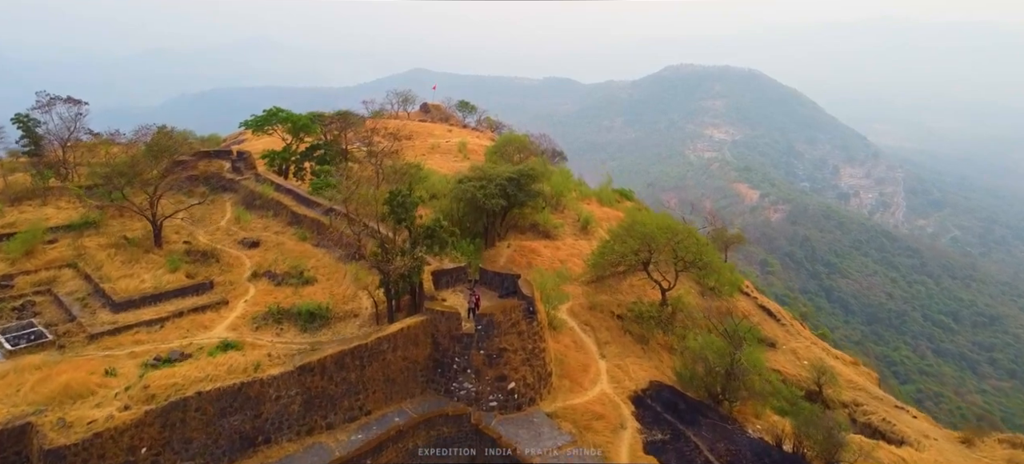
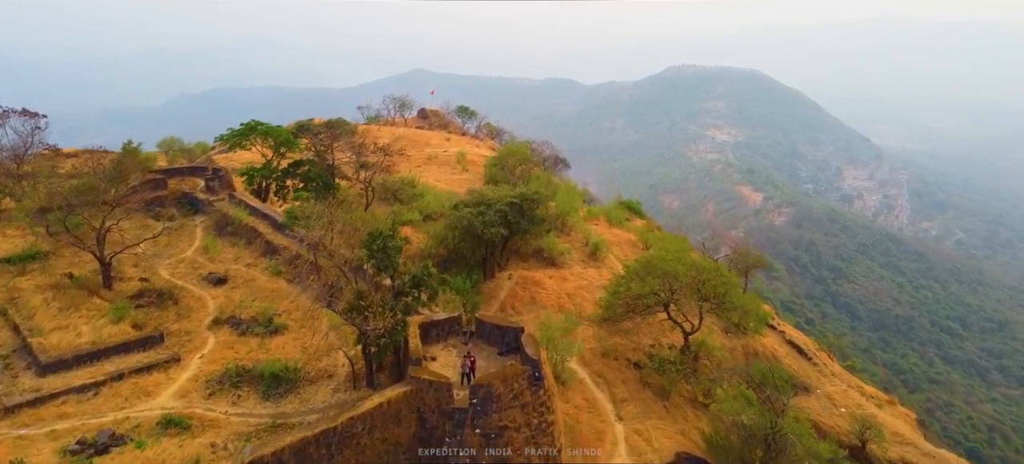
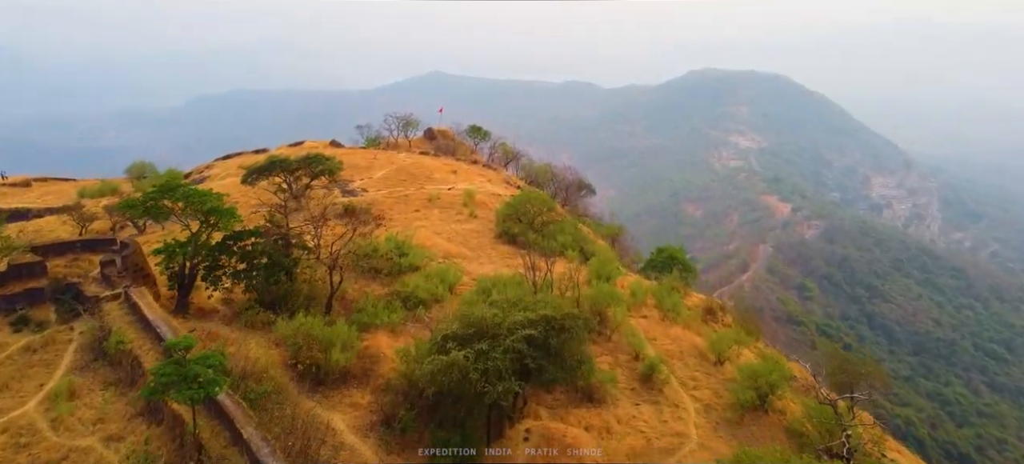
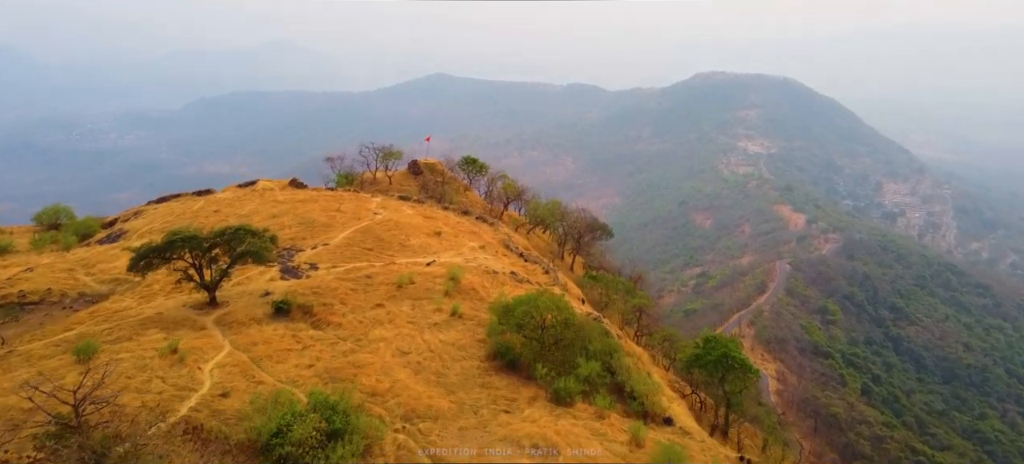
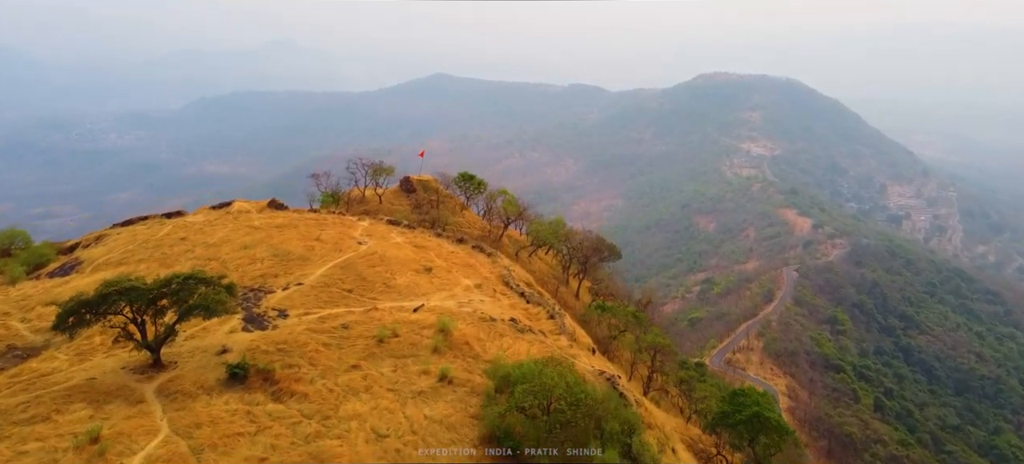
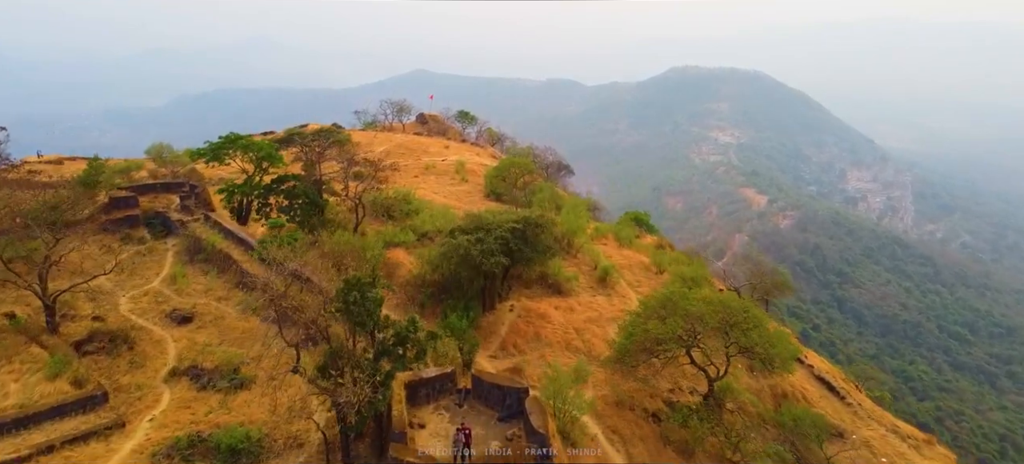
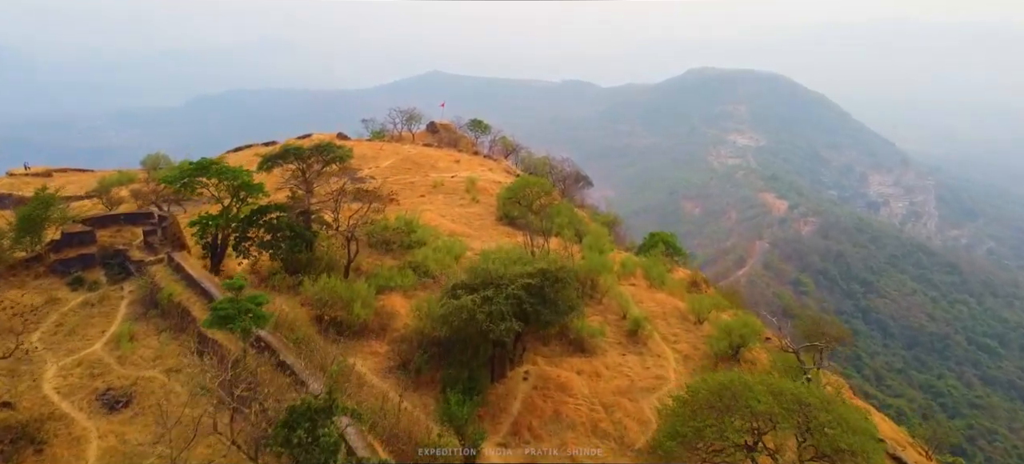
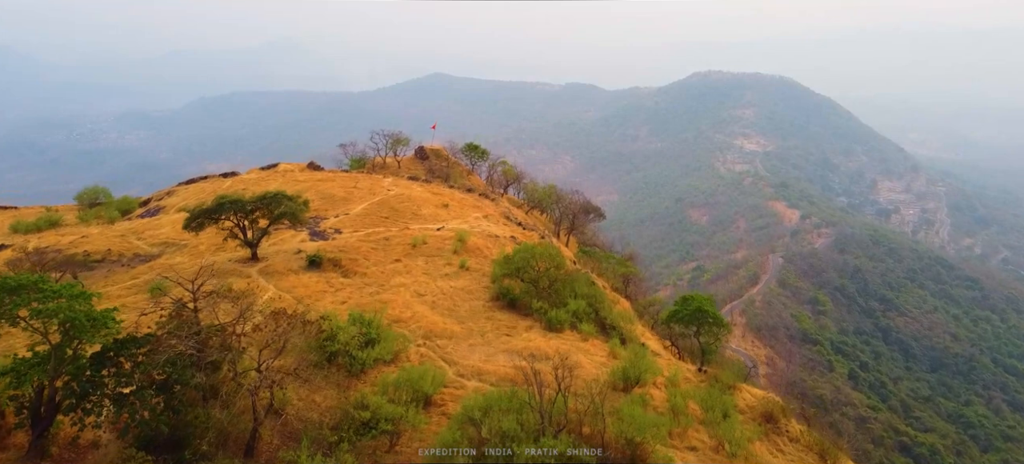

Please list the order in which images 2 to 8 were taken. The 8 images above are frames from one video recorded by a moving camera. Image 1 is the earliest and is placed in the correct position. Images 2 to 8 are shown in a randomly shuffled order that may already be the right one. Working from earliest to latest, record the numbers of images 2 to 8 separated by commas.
2, 6, 7, 3, 8, 4, 5
